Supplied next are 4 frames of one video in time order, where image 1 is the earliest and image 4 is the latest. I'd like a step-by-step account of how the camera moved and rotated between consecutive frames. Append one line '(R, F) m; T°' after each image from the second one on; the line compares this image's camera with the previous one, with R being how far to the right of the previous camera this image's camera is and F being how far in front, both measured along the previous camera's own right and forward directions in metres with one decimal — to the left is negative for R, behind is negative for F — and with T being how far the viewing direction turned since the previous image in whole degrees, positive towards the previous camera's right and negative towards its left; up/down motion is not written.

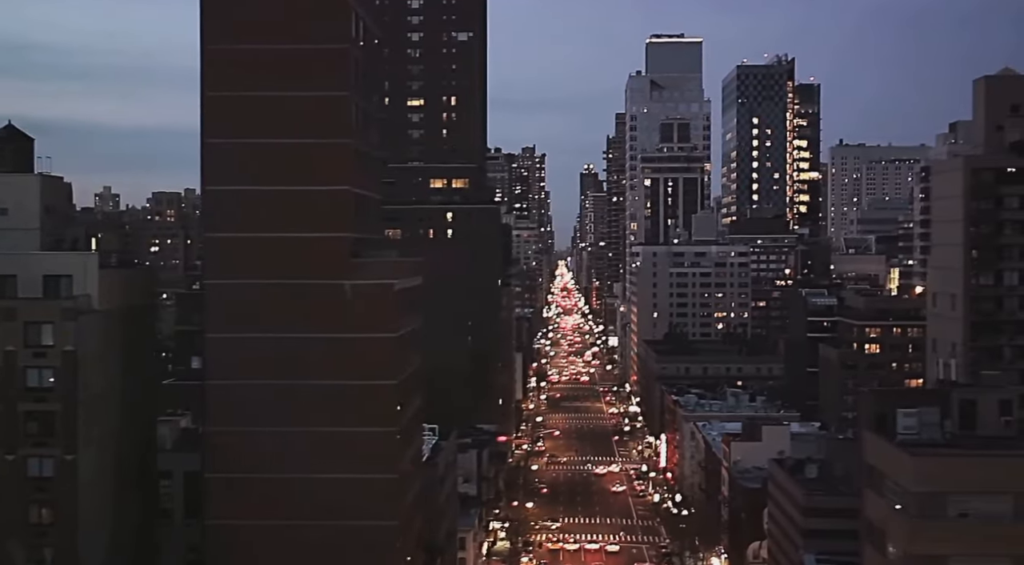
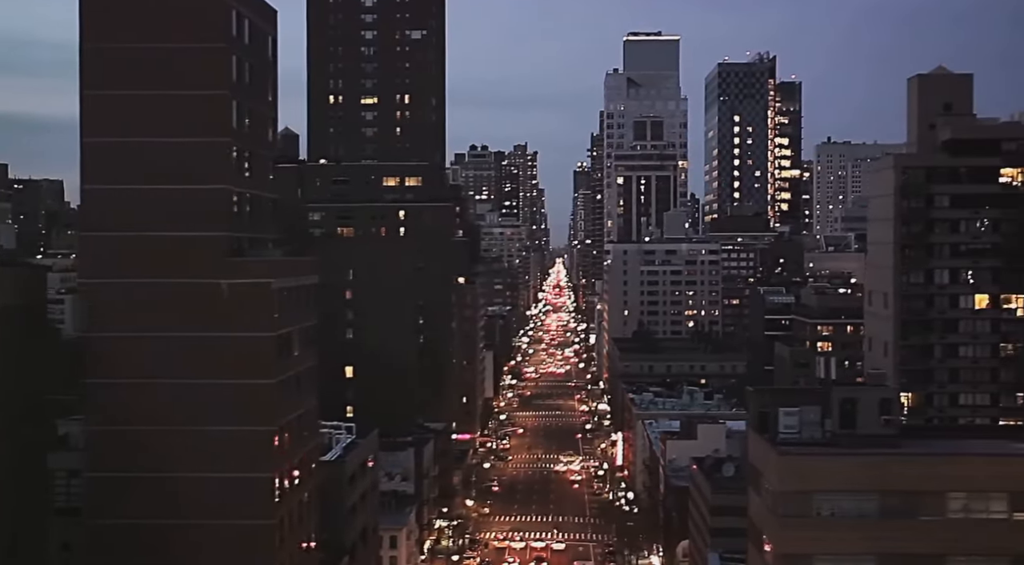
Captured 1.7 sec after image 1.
(+3.3, 0.0) m; 0°
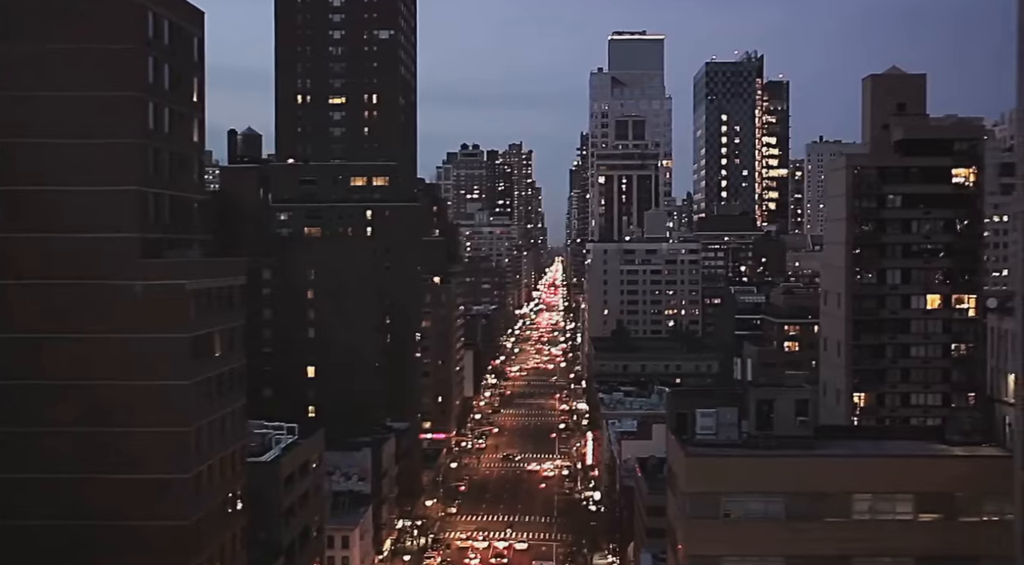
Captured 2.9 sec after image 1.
(+2.3, 0.0) m; 0°
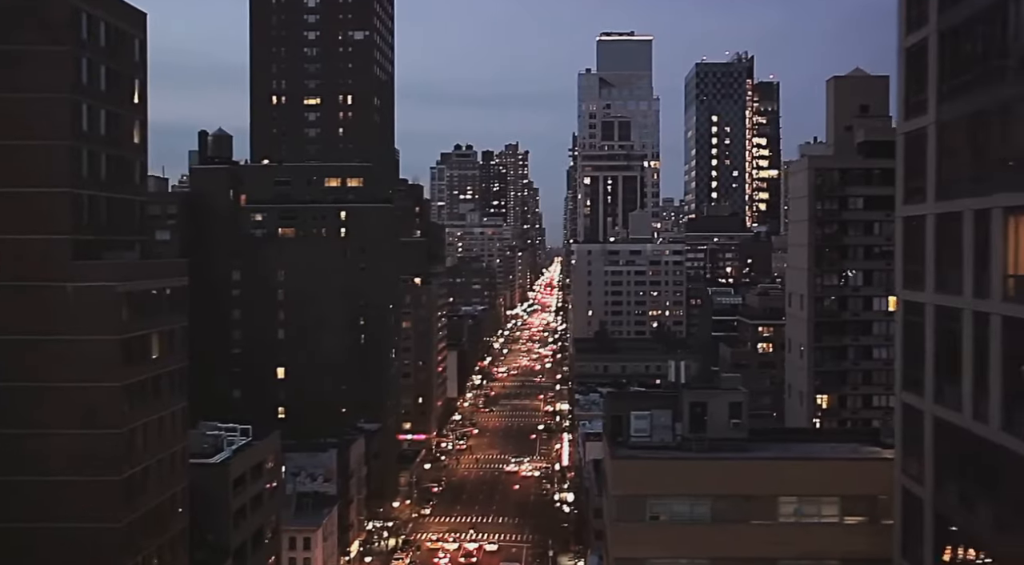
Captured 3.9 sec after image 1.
(+1.9, 0.0) m; 0°
